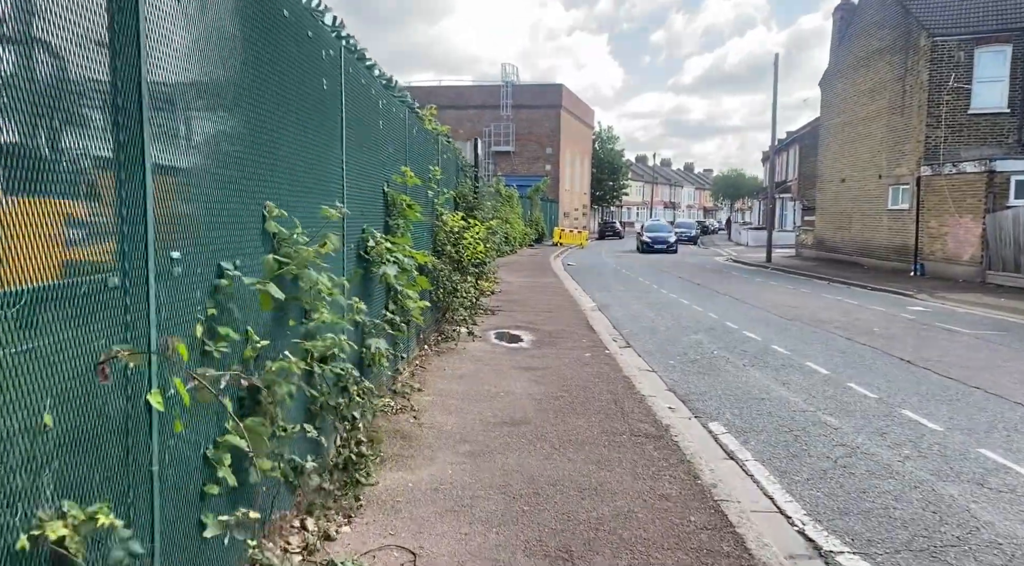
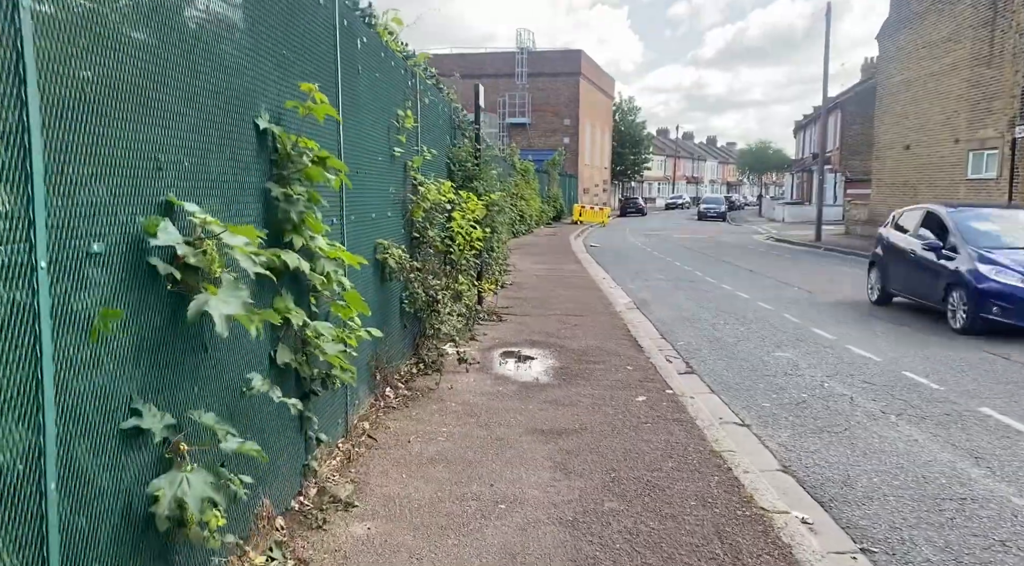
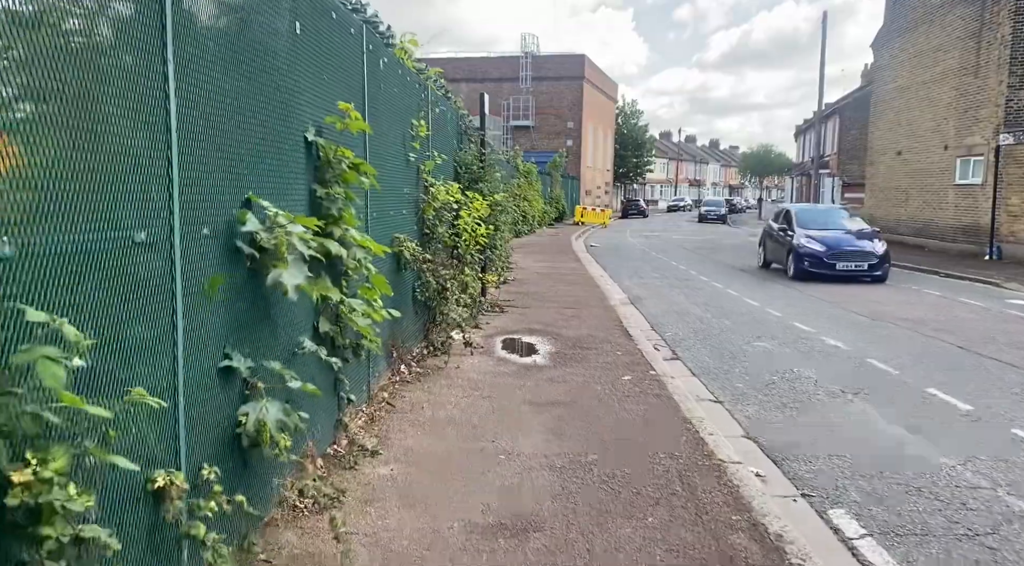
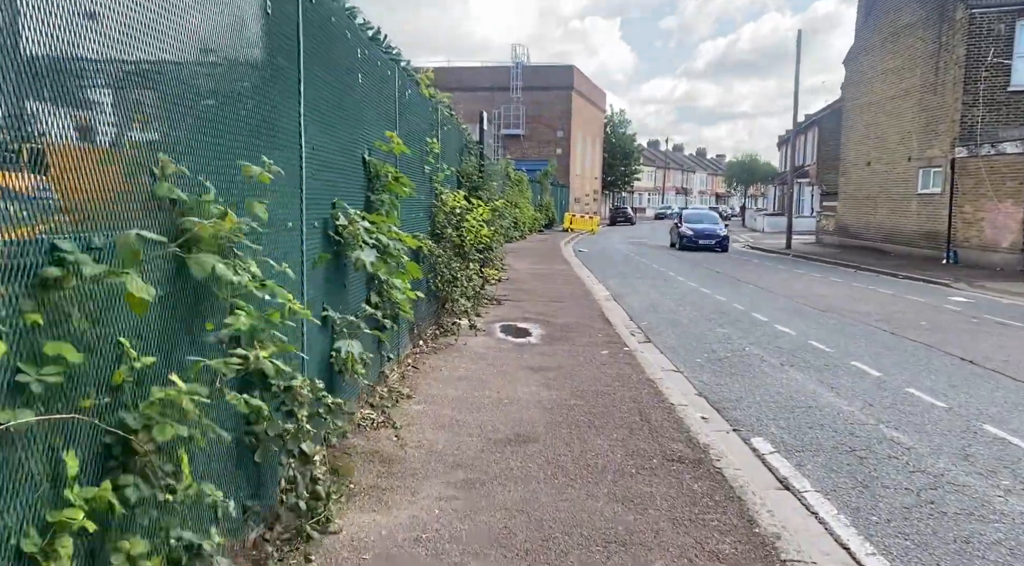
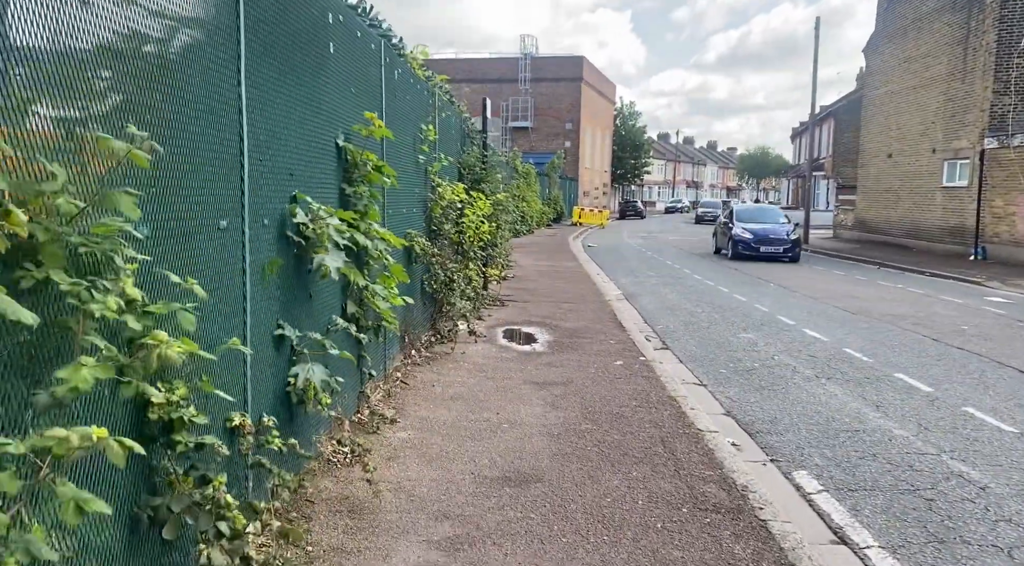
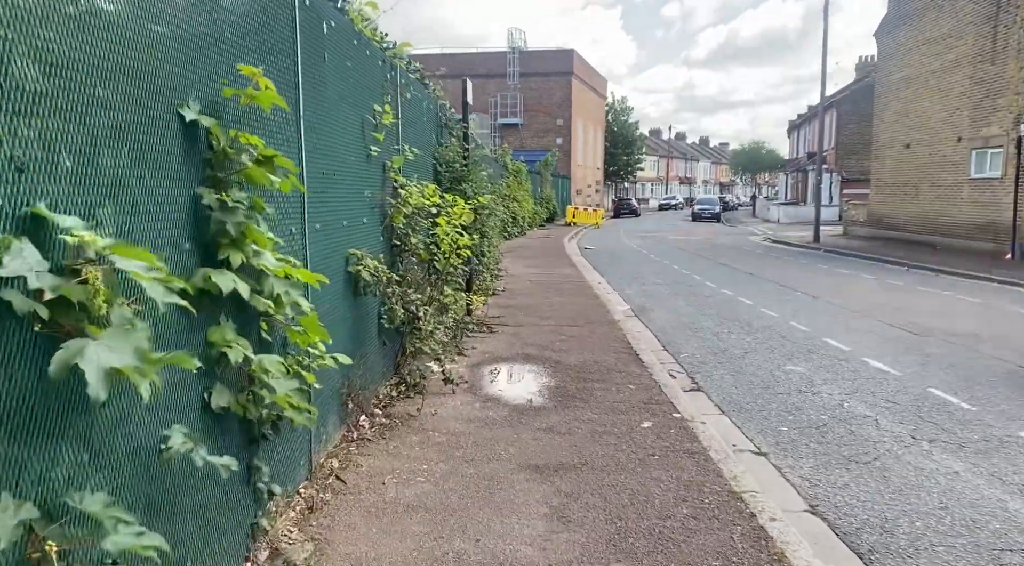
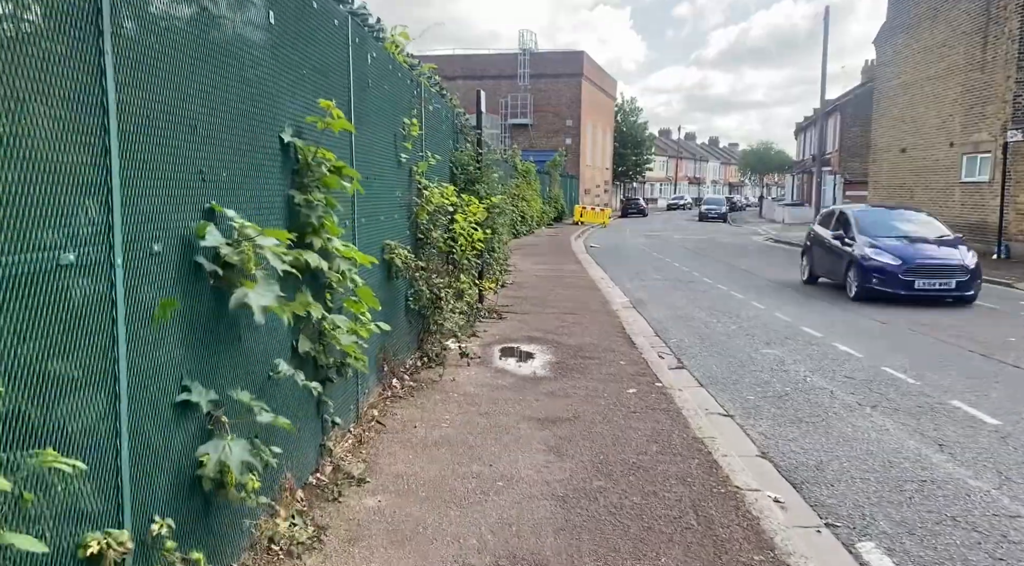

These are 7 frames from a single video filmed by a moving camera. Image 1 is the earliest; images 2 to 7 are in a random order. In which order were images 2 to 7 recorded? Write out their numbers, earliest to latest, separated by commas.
4, 5, 3, 7, 2, 6
